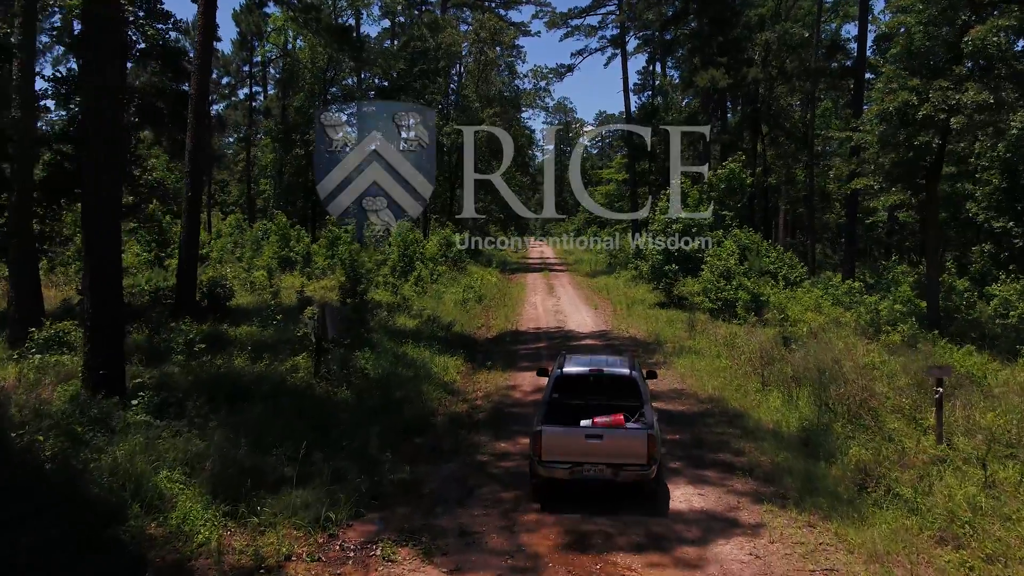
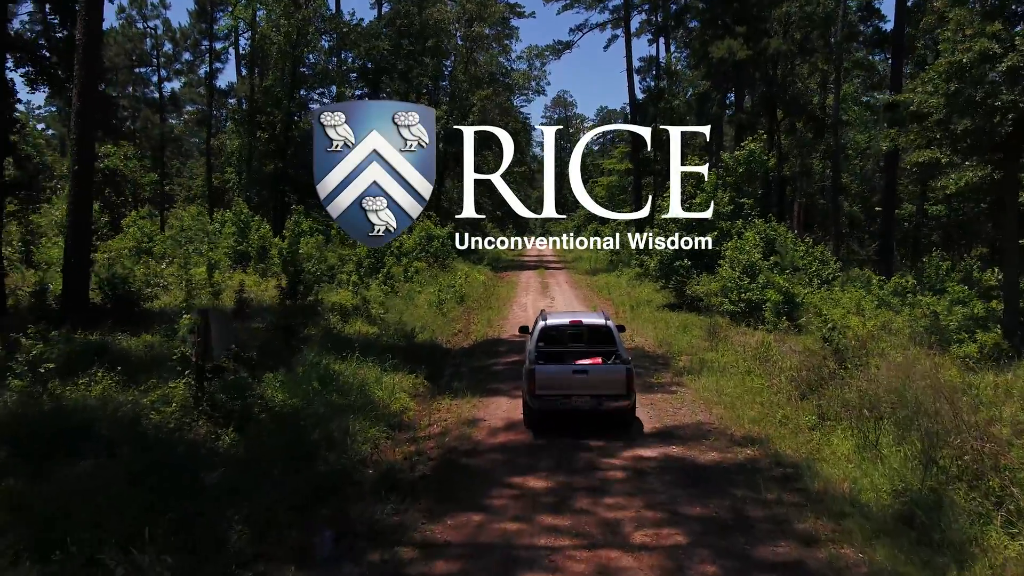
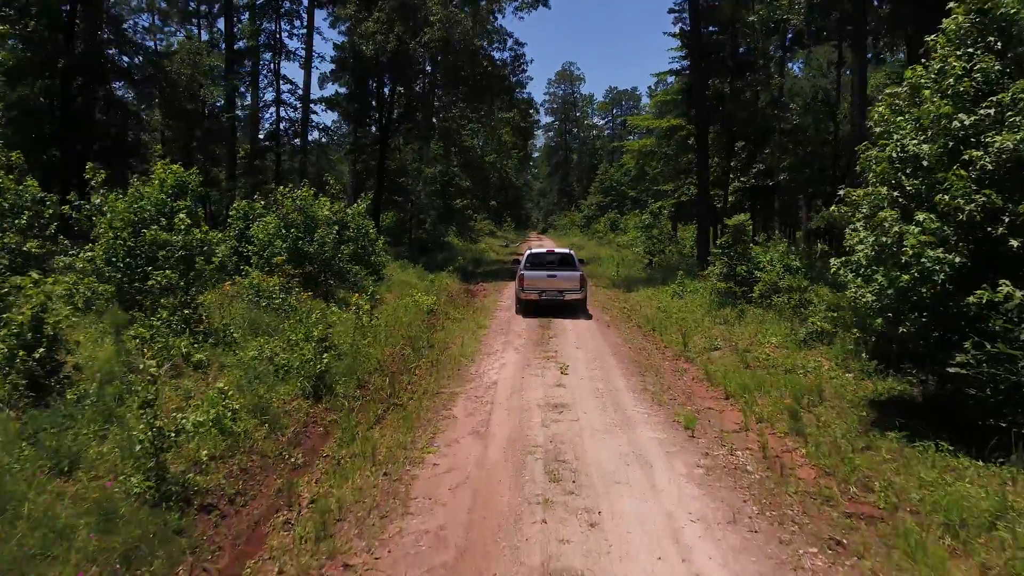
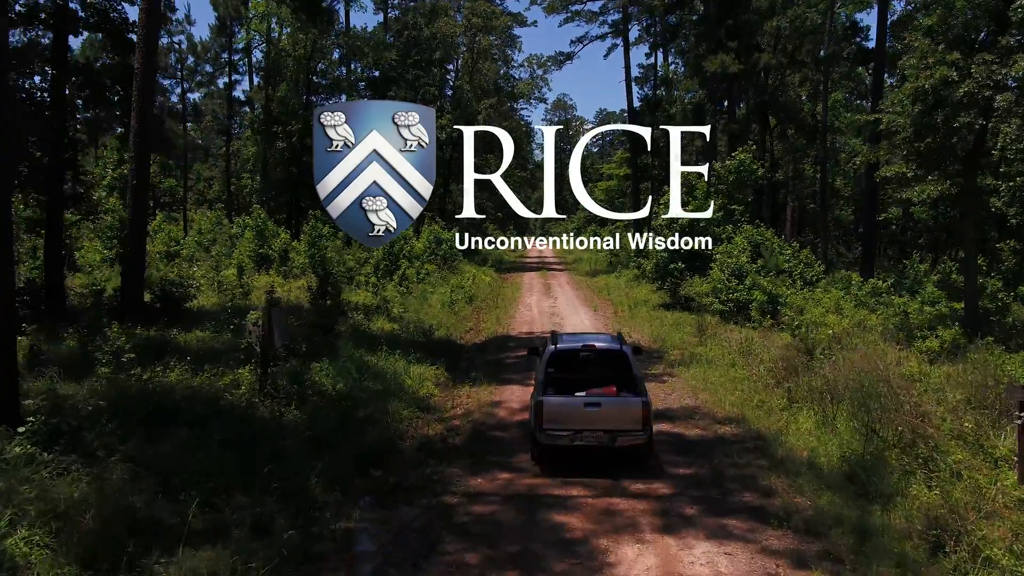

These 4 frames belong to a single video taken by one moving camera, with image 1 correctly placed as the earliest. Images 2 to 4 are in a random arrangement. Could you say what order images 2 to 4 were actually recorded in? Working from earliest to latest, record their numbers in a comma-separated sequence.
4, 2, 3
